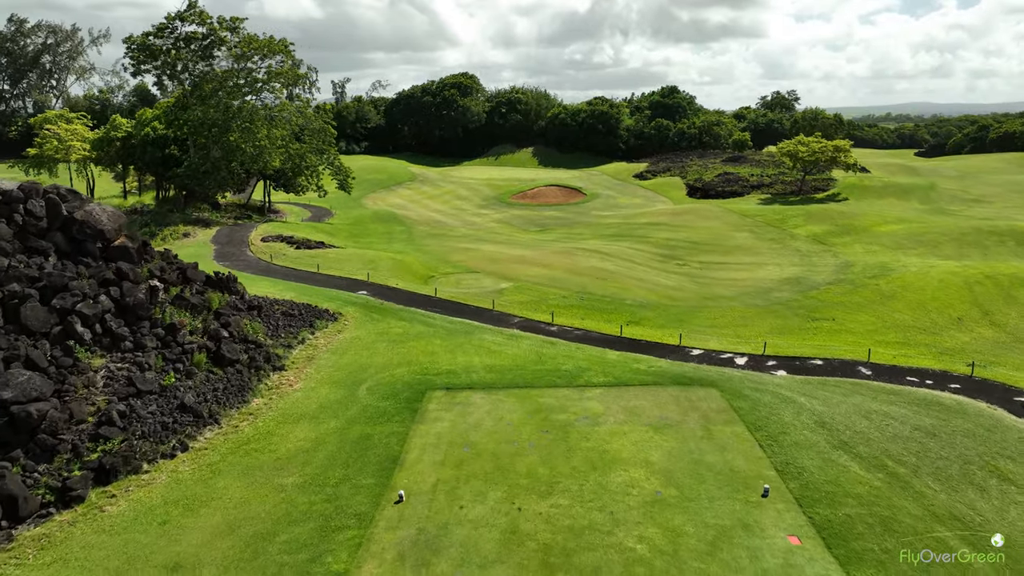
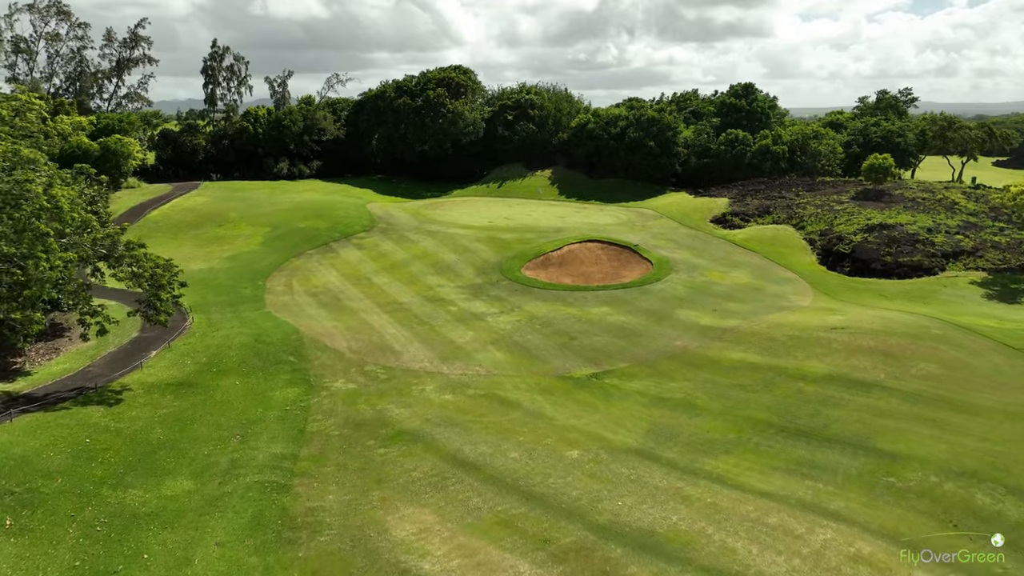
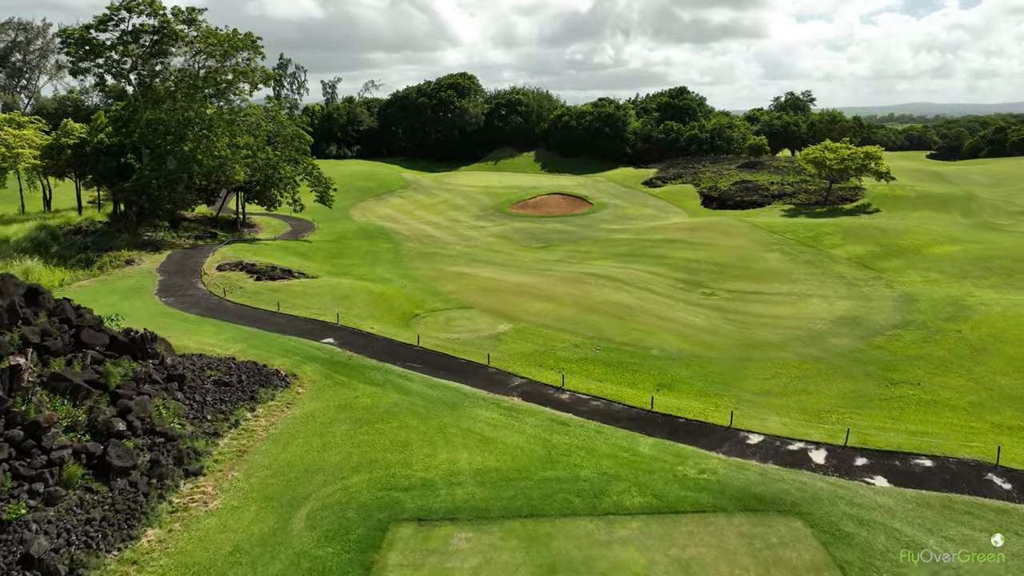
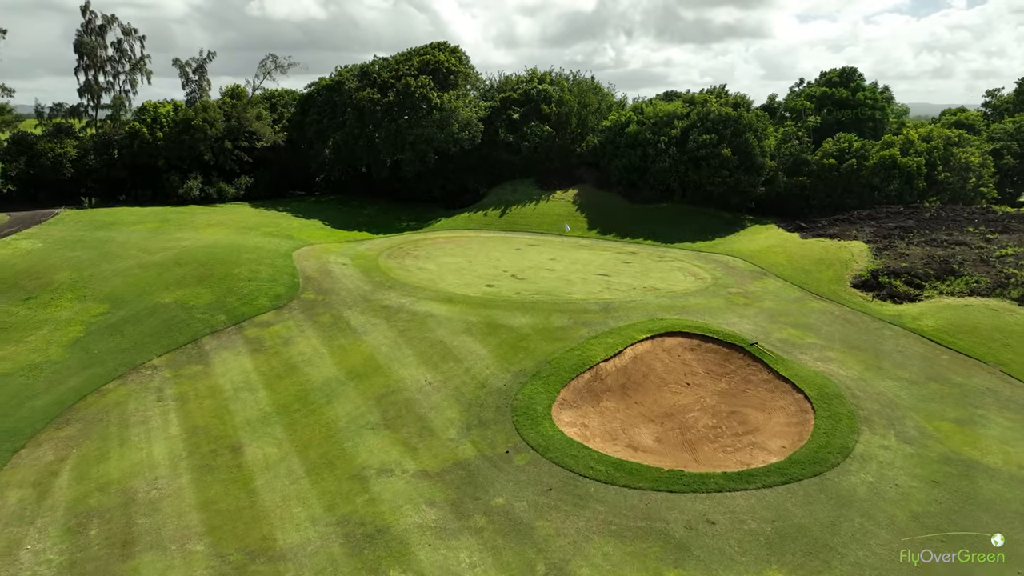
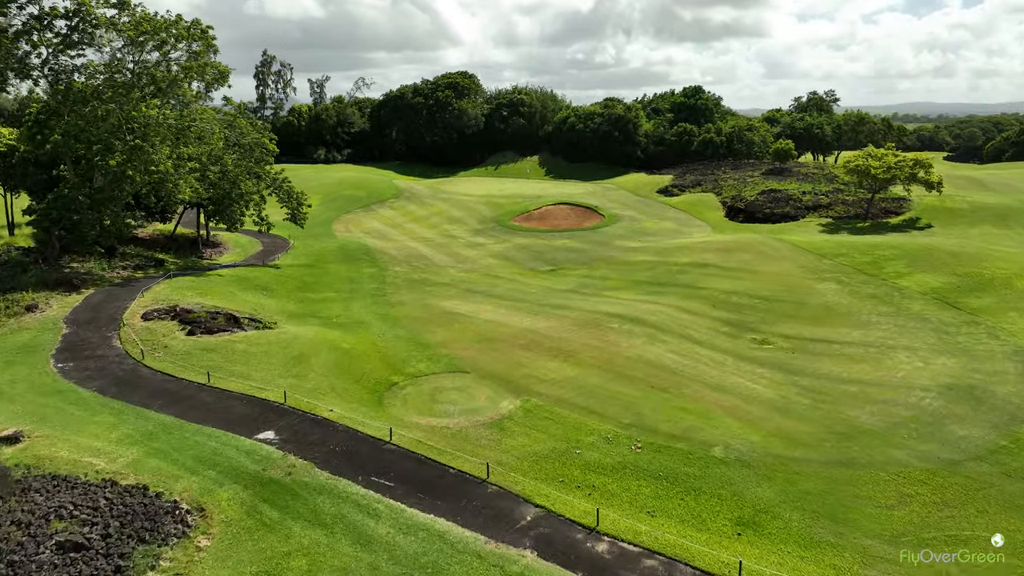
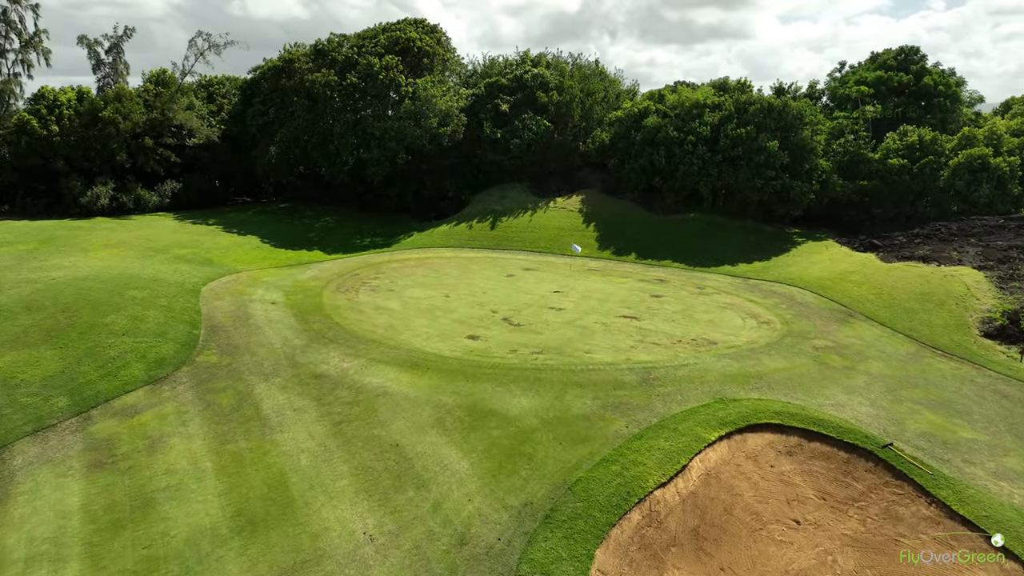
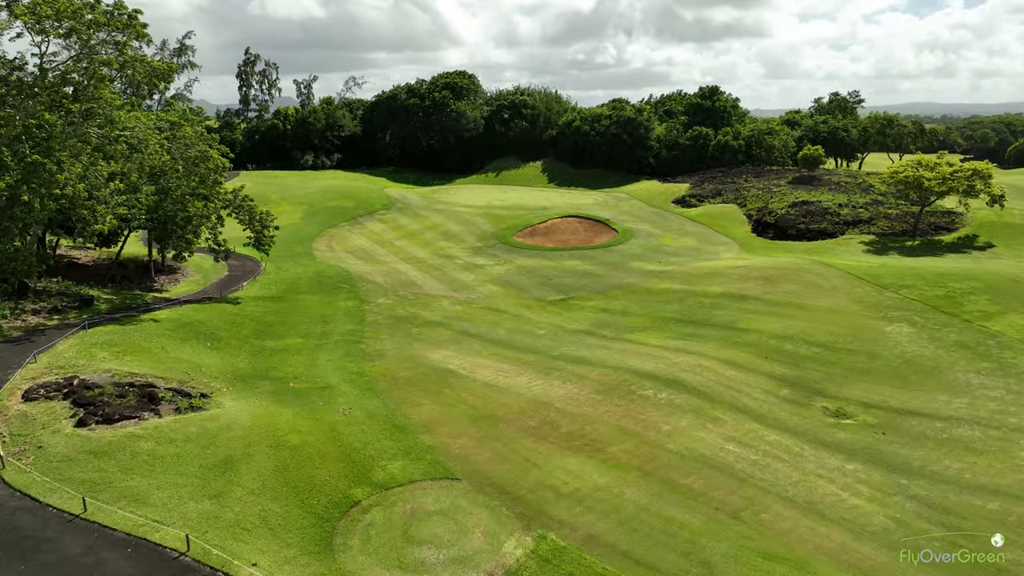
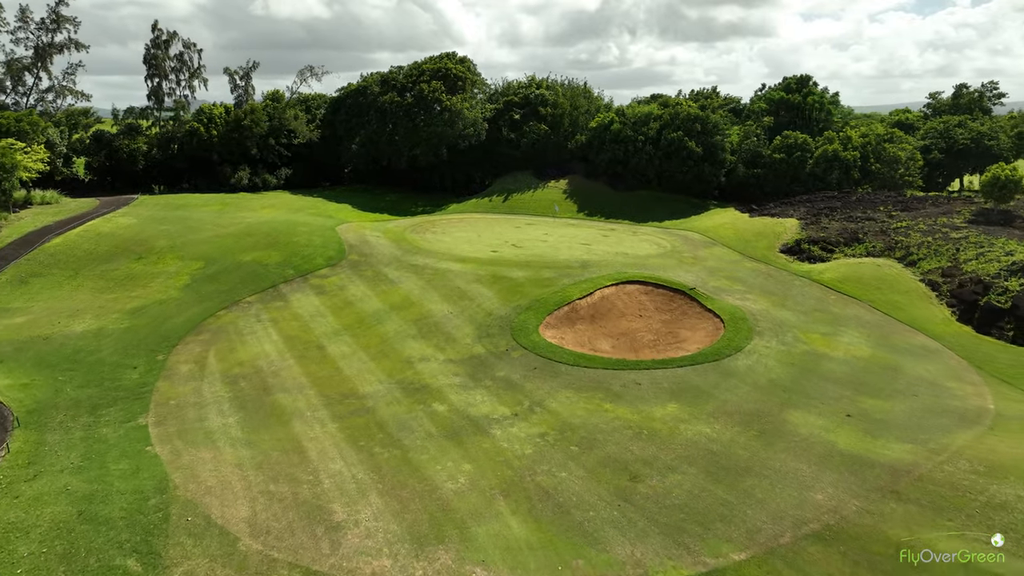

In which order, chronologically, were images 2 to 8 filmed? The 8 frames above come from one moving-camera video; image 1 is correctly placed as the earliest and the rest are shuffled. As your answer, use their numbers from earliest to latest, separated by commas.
3, 5, 7, 2, 8, 4, 6
